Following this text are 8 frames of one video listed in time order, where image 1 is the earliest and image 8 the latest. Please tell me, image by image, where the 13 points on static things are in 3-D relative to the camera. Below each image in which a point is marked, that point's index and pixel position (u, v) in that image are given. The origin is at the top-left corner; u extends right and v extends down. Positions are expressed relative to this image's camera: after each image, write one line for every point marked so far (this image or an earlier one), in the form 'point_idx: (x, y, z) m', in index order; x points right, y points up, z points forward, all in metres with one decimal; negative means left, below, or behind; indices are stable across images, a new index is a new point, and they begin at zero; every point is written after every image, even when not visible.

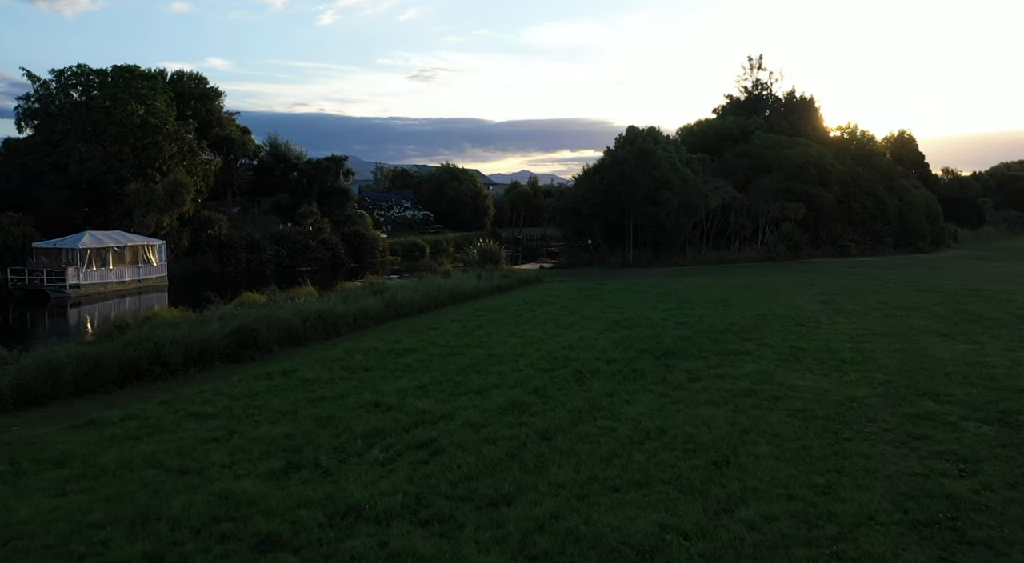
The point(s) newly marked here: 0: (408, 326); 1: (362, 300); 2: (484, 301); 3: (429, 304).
0: (-2.0, -0.9, +15.0) m
1: (-3.2, -0.4, +16.3) m
2: (-0.7, -0.5, +19.1) m
3: (-1.9, -0.5, +17.6) m
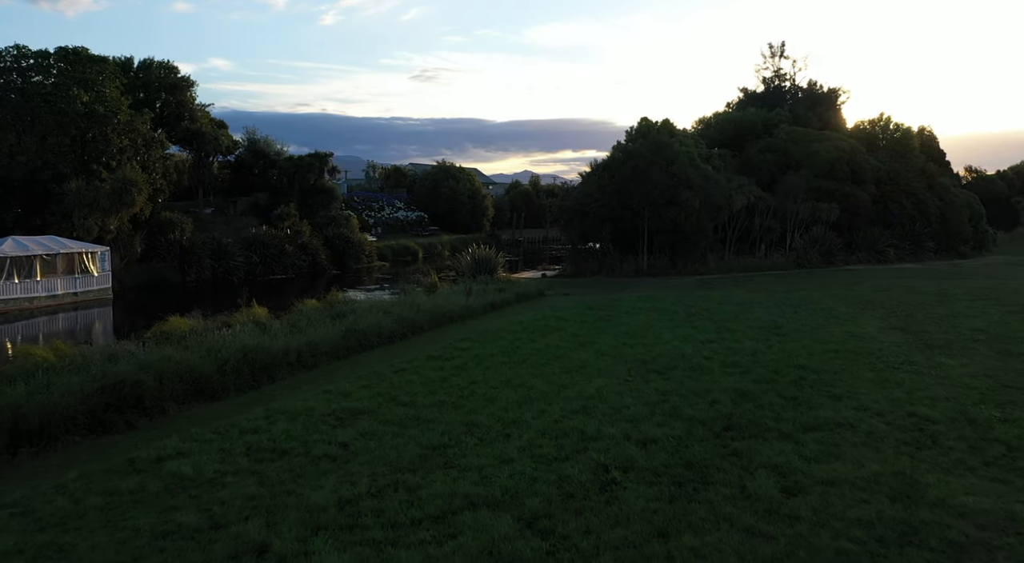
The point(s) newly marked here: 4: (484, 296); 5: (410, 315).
0: (-2.1, -1.2, +11.5) m
1: (-3.3, -0.8, +12.8) m
2: (-0.8, -0.9, +15.5) m
3: (-2.0, -0.9, +14.1) m
4: (-0.7, -0.4, +18.8) m
5: (-2.0, -0.6, +14.7) m
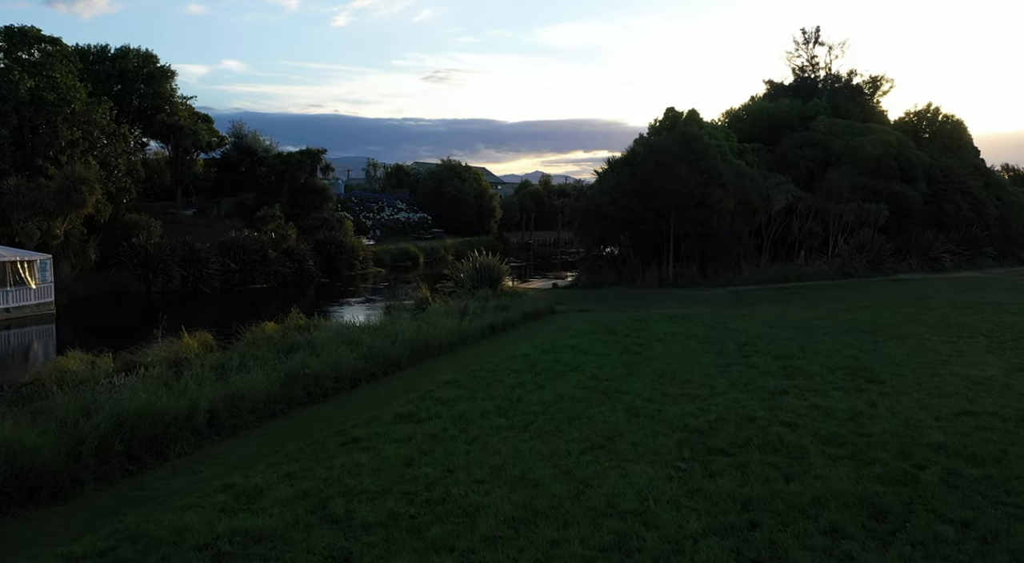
0: (-2.1, -1.6, +8.2) m
1: (-3.3, -1.1, +9.6) m
2: (-0.8, -1.2, +12.3) m
3: (-1.9, -1.2, +10.9) m
4: (-0.6, -0.7, +15.5) m
5: (-1.9, -1.0, +11.5) m
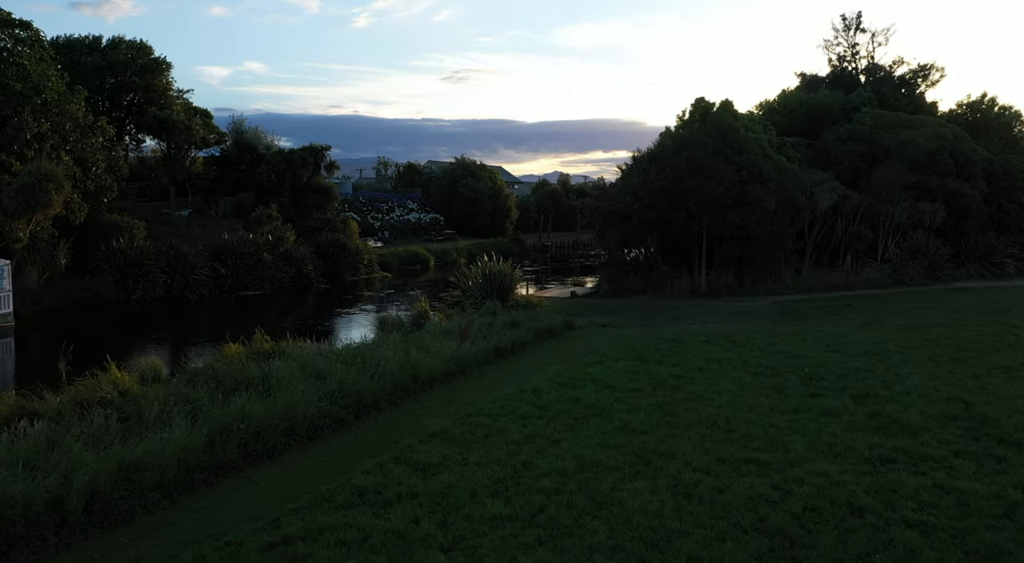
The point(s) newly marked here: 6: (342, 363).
0: (-2.1, -1.8, +5.9) m
1: (-3.2, -1.3, +7.3) m
2: (-0.7, -1.4, +9.9) m
3: (-1.9, -1.4, +8.5) m
4: (-0.4, -0.9, +13.2) m
5: (-1.8, -1.2, +9.1) m
6: (-2.2, -1.1, +10.2) m
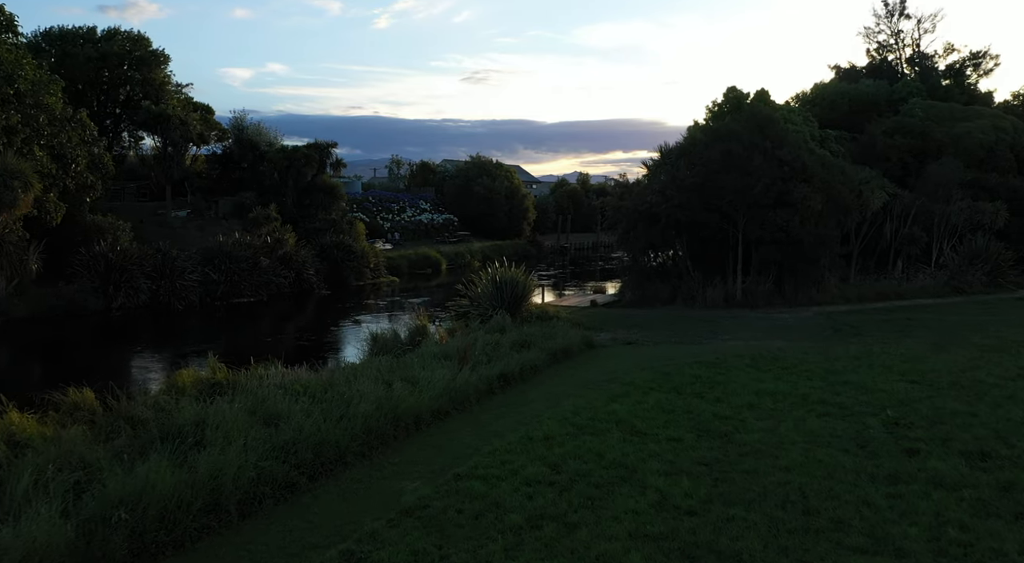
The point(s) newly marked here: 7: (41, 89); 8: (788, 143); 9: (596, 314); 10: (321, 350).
0: (-2.2, -2.0, +3.9) m
1: (-3.2, -1.5, +5.3) m
2: (-0.6, -1.6, +7.9) m
3: (-1.9, -1.6, +6.5) m
4: (-0.3, -1.1, +11.1) m
5: (-1.8, -1.4, +7.1) m
6: (-2.2, -1.3, +8.3) m
7: (-12.1, +4.9, +20.0) m
8: (+6.7, +3.3, +18.7) m
9: (+2.0, -0.8, +18.4) m
10: (-4.2, -1.6, +16.9) m
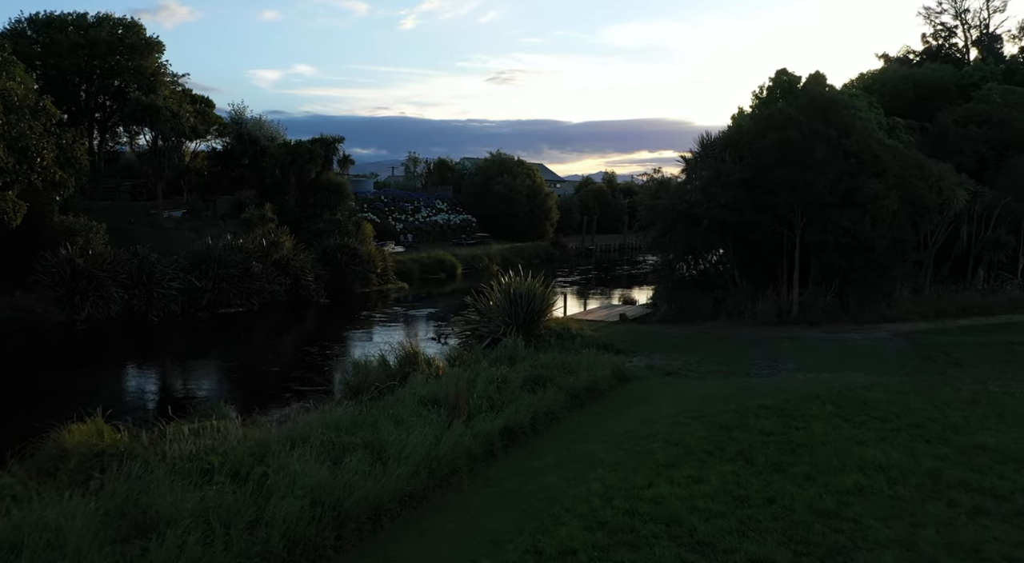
0: (-2.3, -2.2, +1.3) m
1: (-3.3, -1.7, +2.8) m
2: (-0.6, -1.9, +5.2) m
3: (-1.9, -1.8, +3.9) m
4: (-0.2, -1.4, +8.5) m
5: (-1.8, -1.6, +4.5) m
6: (-2.2, -1.5, +5.7) m
7: (-11.7, +4.7, +17.7) m
8: (+7.0, +3.1, +15.8) m
9: (+2.3, -1.0, +15.7) m
10: (-4.0, -1.8, +14.4) m
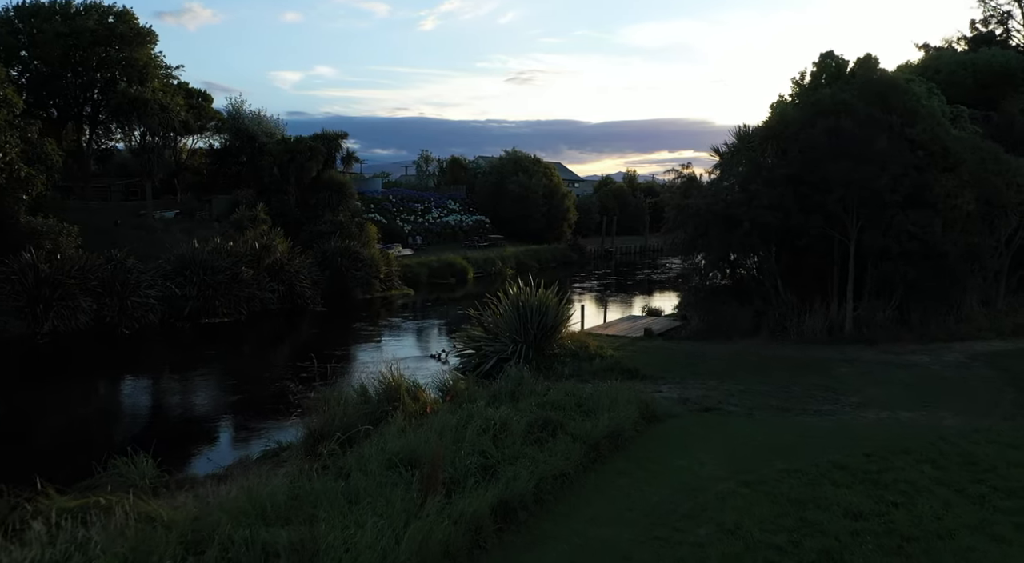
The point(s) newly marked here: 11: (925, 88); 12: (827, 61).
0: (-2.5, -2.4, -0.7) m
1: (-3.5, -1.9, +0.8) m
2: (-0.7, -2.0, +3.2) m
3: (-2.0, -2.0, +1.9) m
4: (-0.2, -1.5, +6.4) m
5: (-2.0, -1.8, +2.5) m
6: (-2.3, -1.7, +3.7) m
7: (-11.5, +4.6, +16.0) m
8: (+7.2, +2.9, +13.6) m
9: (+2.5, -1.2, +13.6) m
10: (-3.8, -2.0, +12.5) m
11: (+8.8, +4.1, +16.5) m
12: (+7.2, +5.1, +17.8) m
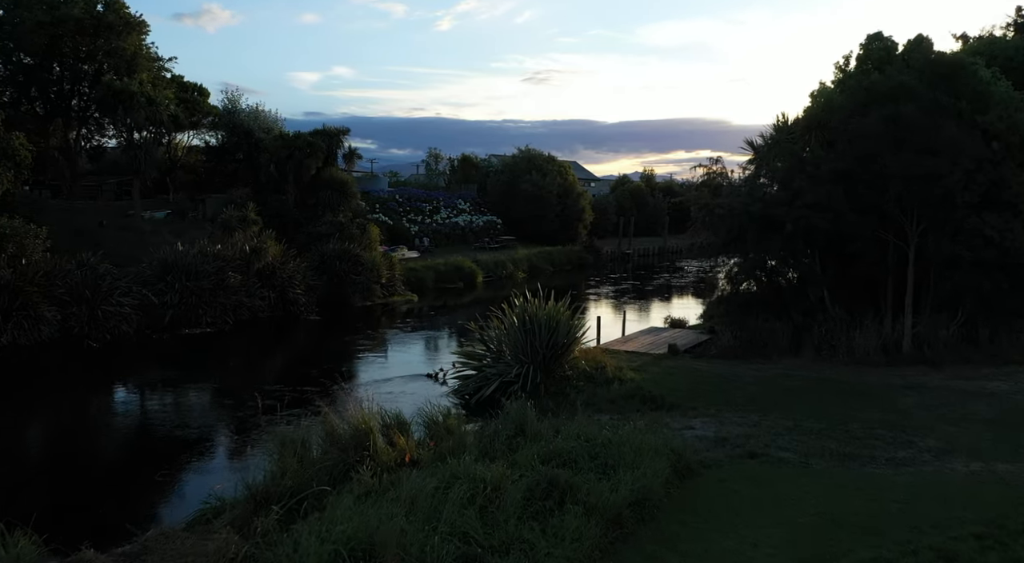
0: (-2.7, -2.5, -2.4) m
1: (-3.6, -2.0, -0.9) m
2: (-0.8, -2.2, +1.5) m
3: (-2.2, -2.2, +0.2) m
4: (-0.3, -1.7, +4.7) m
5: (-2.1, -2.0, +0.8) m
6: (-2.4, -1.8, +2.0) m
7: (-11.3, +4.4, +14.4) m
8: (+7.3, +2.7, +11.7) m
9: (+2.5, -1.4, +11.7) m
10: (-3.8, -2.1, +10.8) m
11: (+8.9, +3.9, +14.5) m
12: (+7.4, +4.9, +15.8) m
